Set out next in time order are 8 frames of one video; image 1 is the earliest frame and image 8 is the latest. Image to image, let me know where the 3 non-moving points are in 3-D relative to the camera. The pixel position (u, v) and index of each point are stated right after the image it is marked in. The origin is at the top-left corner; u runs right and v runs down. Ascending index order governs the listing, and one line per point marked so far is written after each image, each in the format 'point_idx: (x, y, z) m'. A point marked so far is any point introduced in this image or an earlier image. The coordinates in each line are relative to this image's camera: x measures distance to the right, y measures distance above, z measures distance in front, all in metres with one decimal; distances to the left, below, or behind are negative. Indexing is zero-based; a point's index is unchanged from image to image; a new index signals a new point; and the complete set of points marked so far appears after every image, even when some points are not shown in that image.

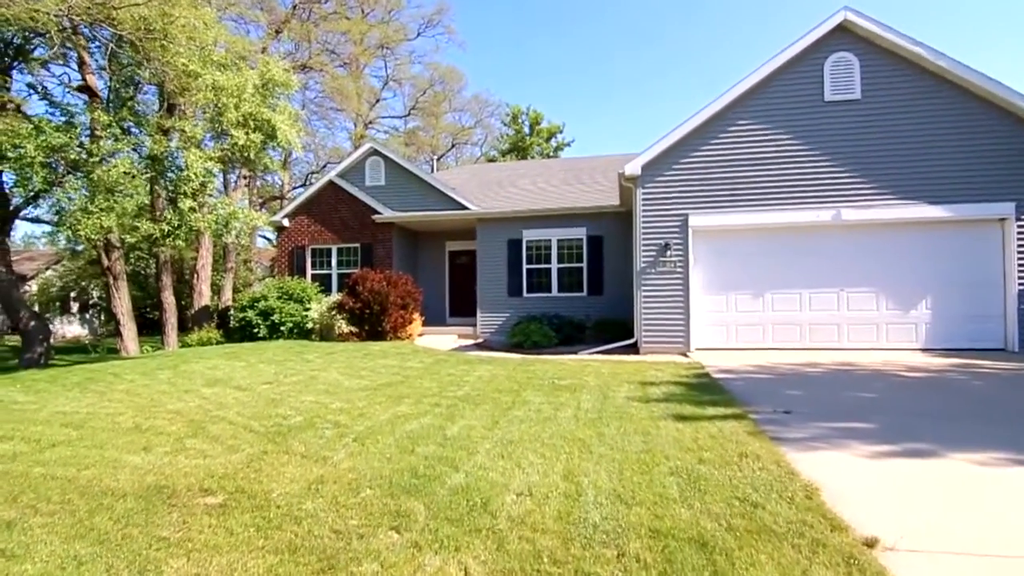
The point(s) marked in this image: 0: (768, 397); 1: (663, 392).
0: (+3.7, -1.6, +7.4) m
1: (+2.2, -1.5, +7.5) m
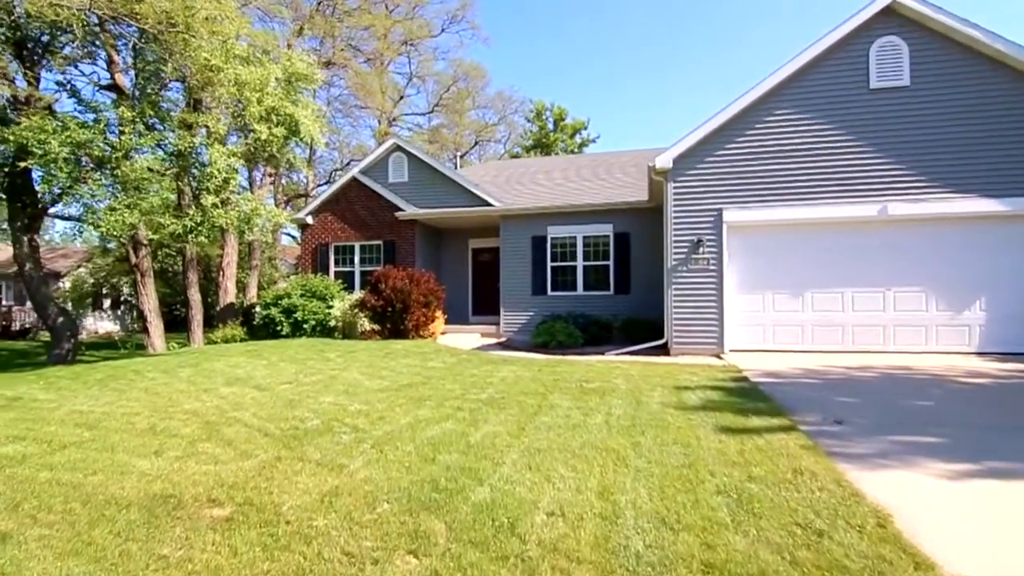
0: (+4.0, -1.5, +6.8) m
1: (+2.6, -1.5, +7.0) m
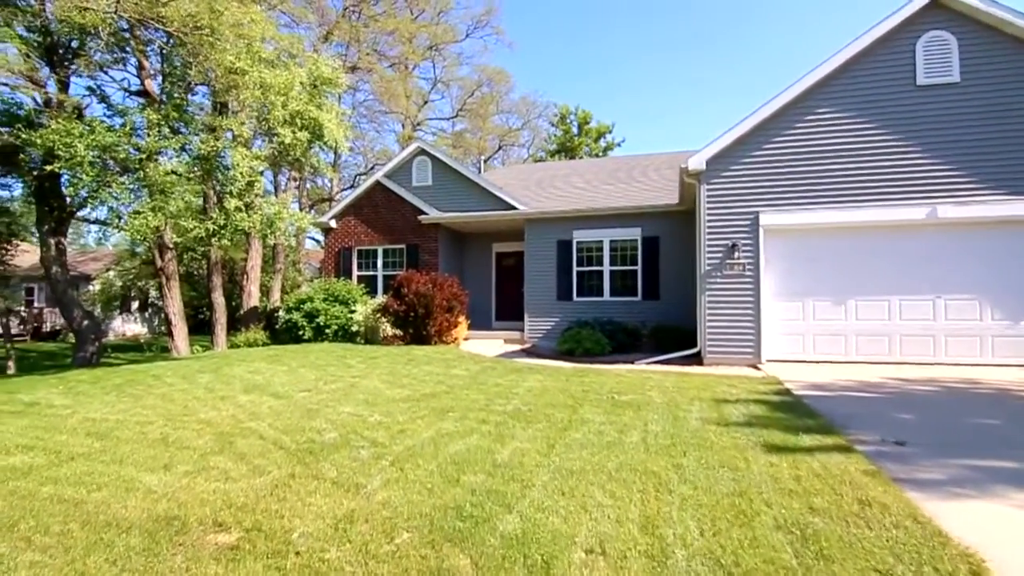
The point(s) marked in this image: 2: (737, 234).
0: (+4.4, -1.6, +6.2) m
1: (+2.9, -1.6, +6.5) m
2: (+4.8, +1.2, +11.0) m
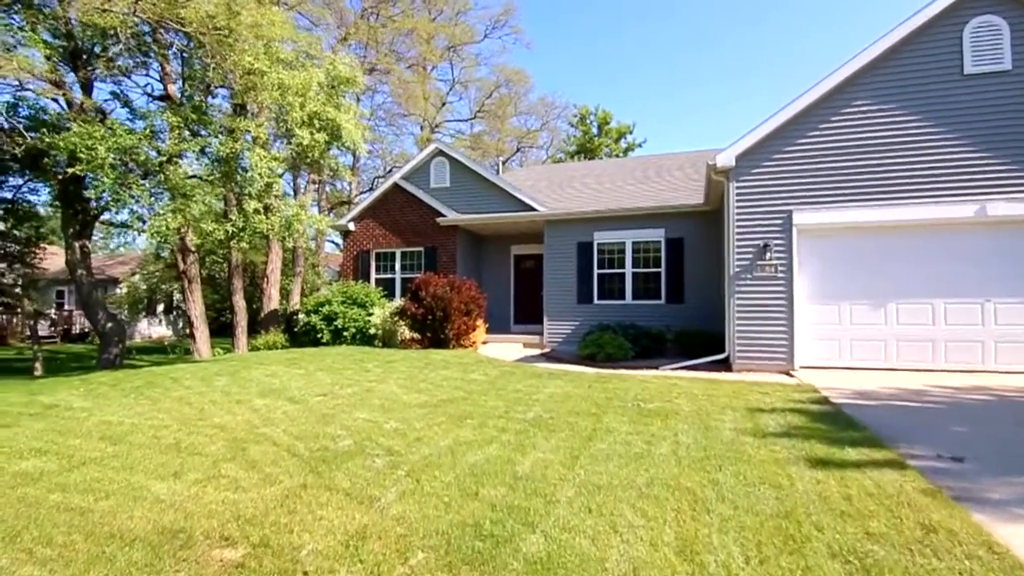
0: (+4.6, -1.7, +5.8) m
1: (+3.2, -1.6, +6.1) m
2: (+5.2, +1.1, +10.5) m
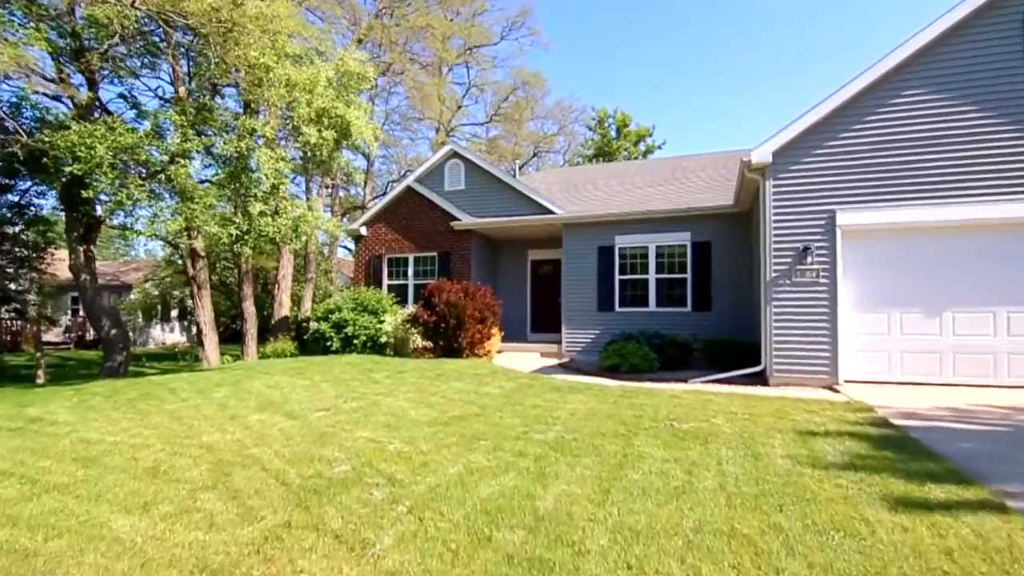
0: (+4.8, -1.7, +4.9) m
1: (+3.4, -1.7, +5.3) m
2: (+5.6, +1.0, +9.7) m
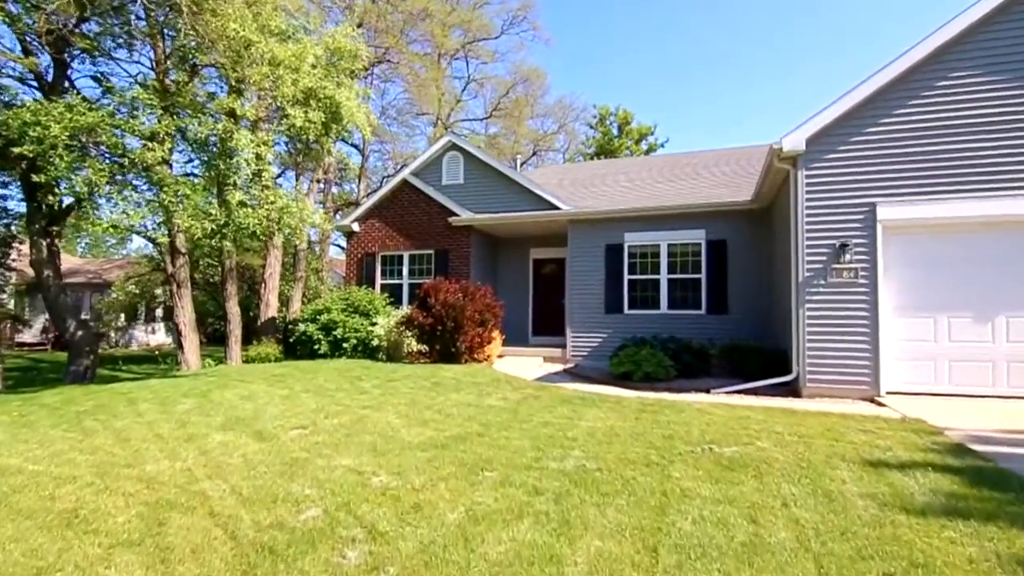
0: (+4.9, -1.7, +3.9) m
1: (+3.5, -1.7, +4.3) m
2: (+5.6, +1.0, +8.7) m
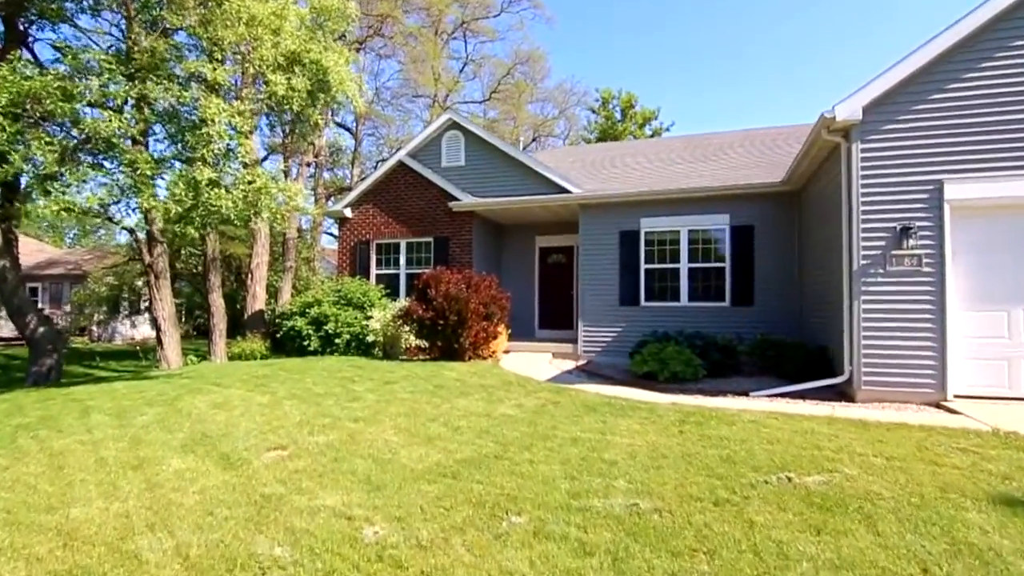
0: (+5.2, -1.7, +2.9) m
1: (+3.7, -1.6, +3.2) m
2: (+5.9, +1.1, +7.6) m
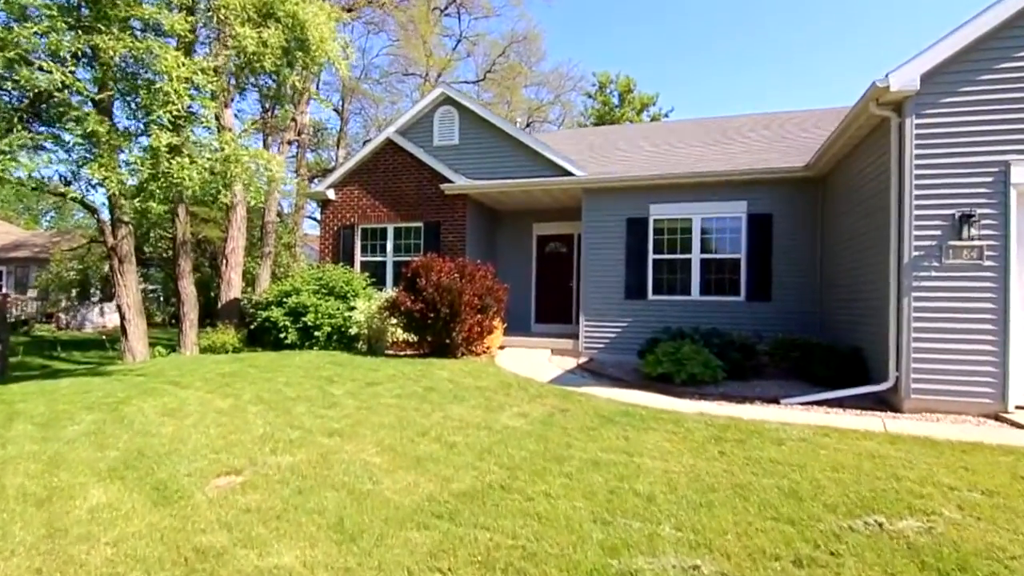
0: (+5.3, -1.7, +2.0) m
1: (+3.8, -1.6, +2.3) m
2: (+5.9, +1.2, +6.7) m
